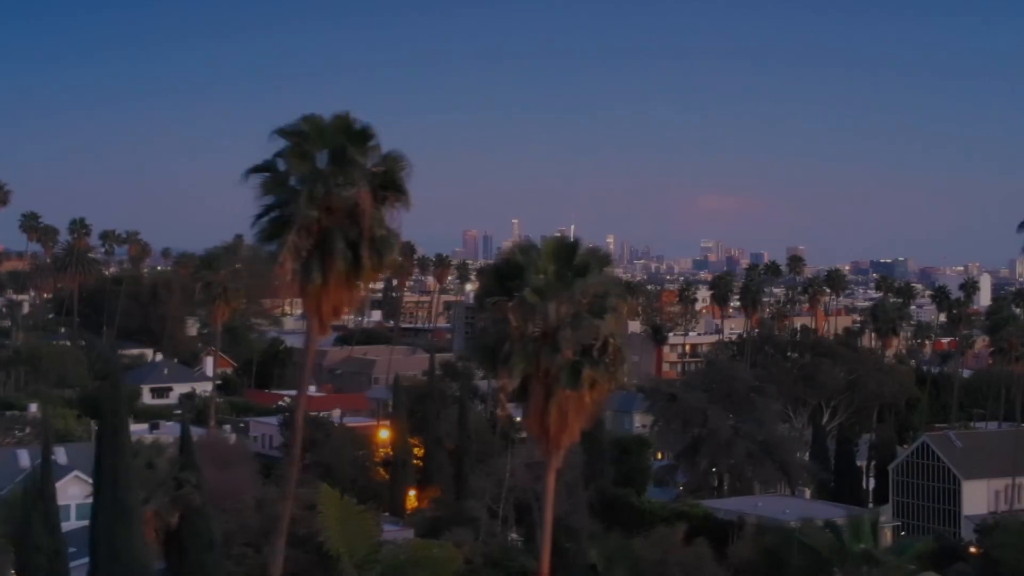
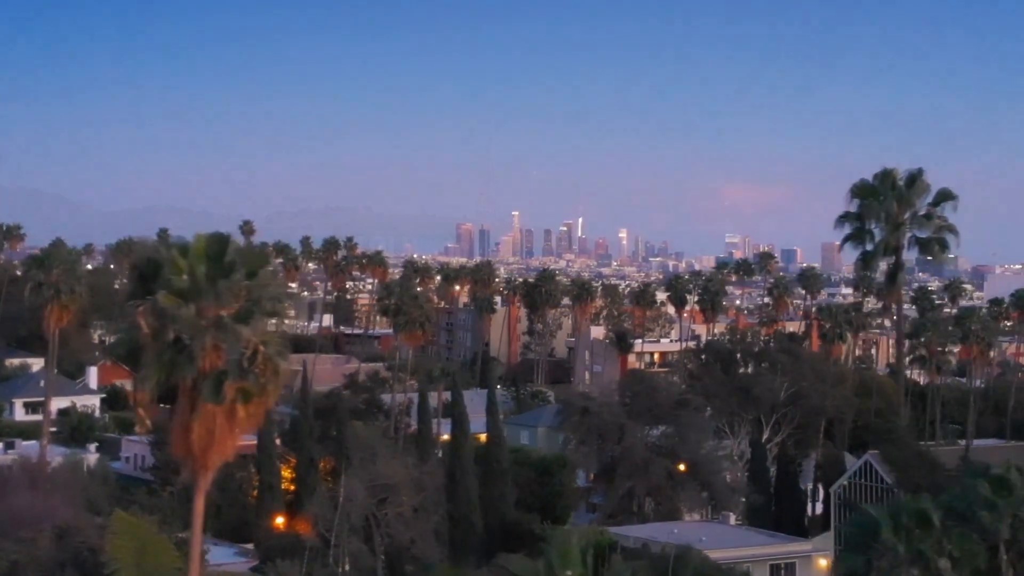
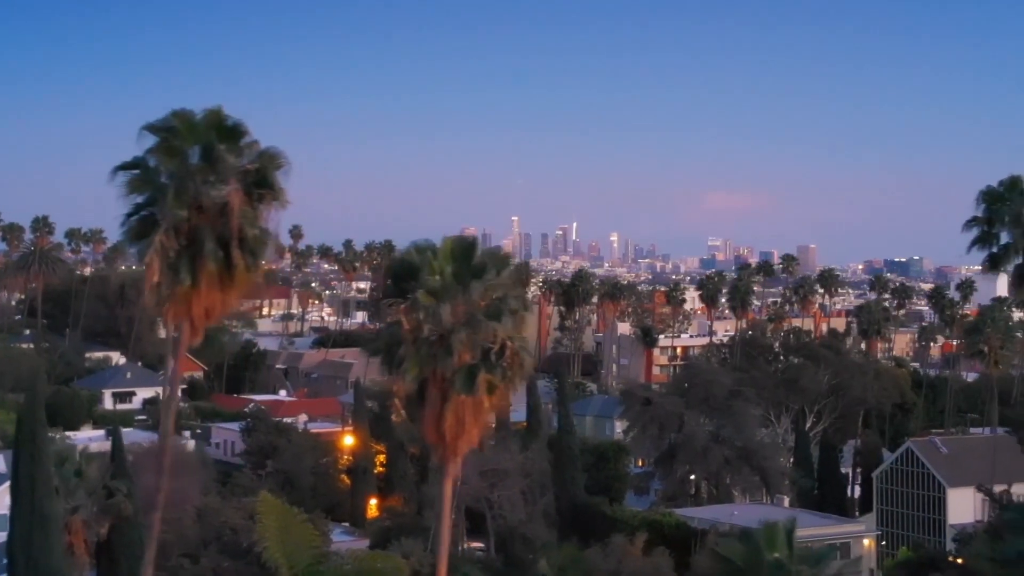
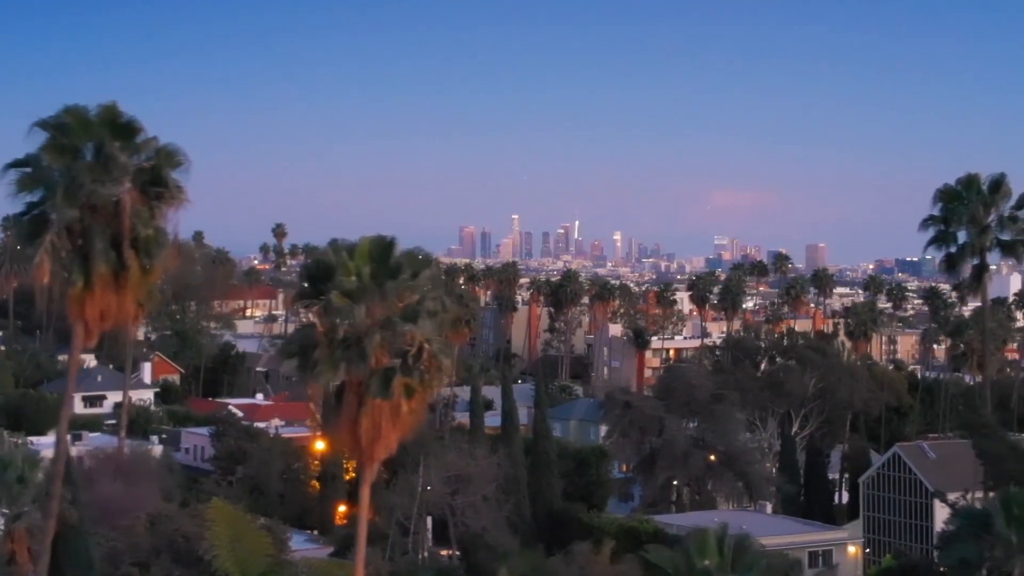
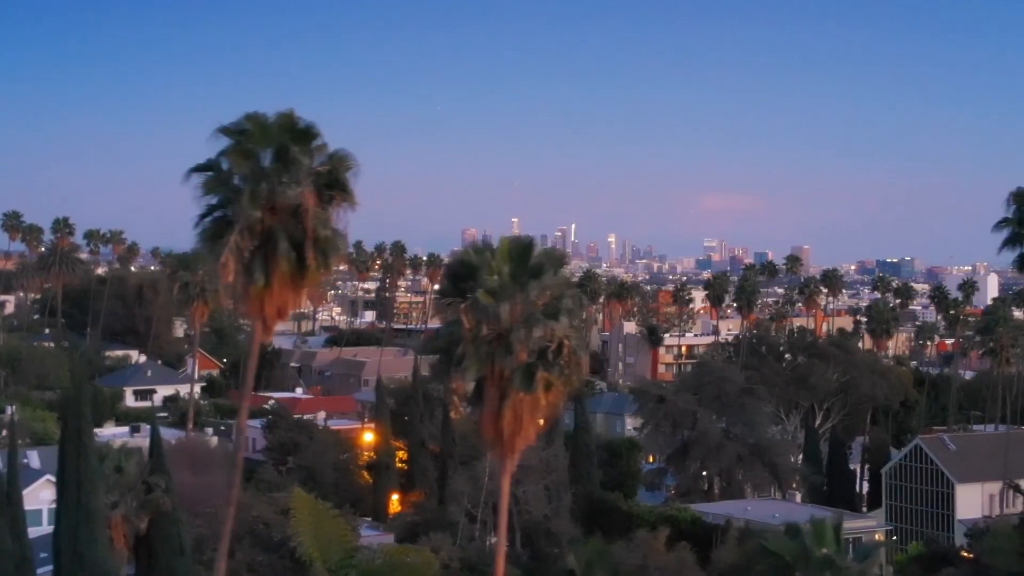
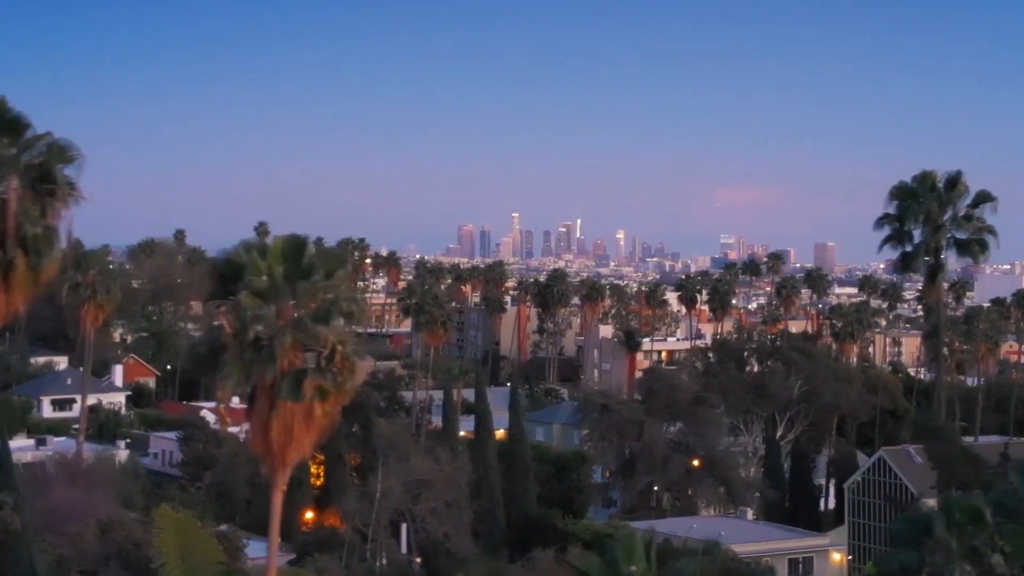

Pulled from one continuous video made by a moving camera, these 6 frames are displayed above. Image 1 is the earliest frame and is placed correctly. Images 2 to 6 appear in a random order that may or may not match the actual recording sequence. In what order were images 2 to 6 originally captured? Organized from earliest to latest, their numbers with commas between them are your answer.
5, 3, 4, 6, 2
